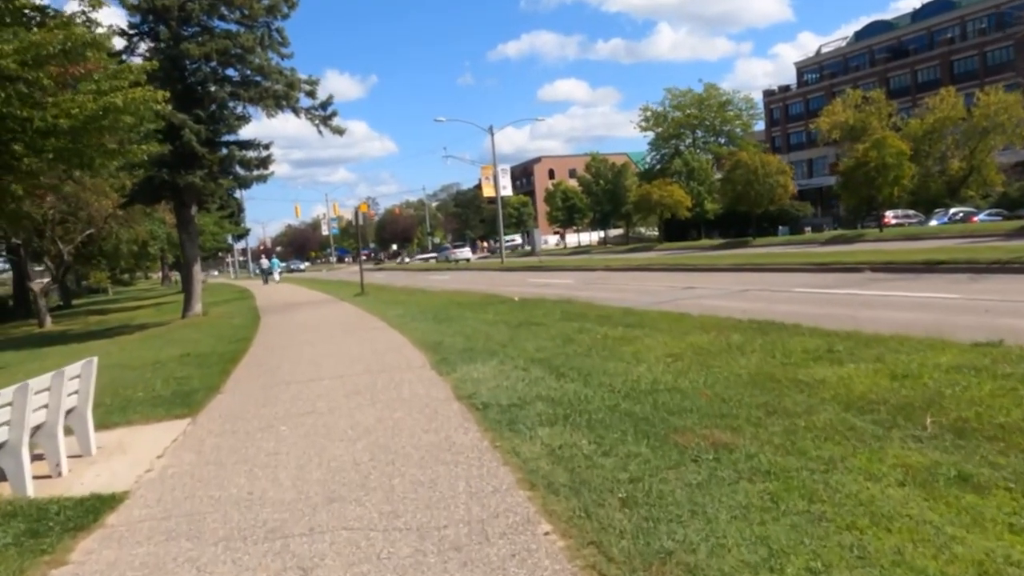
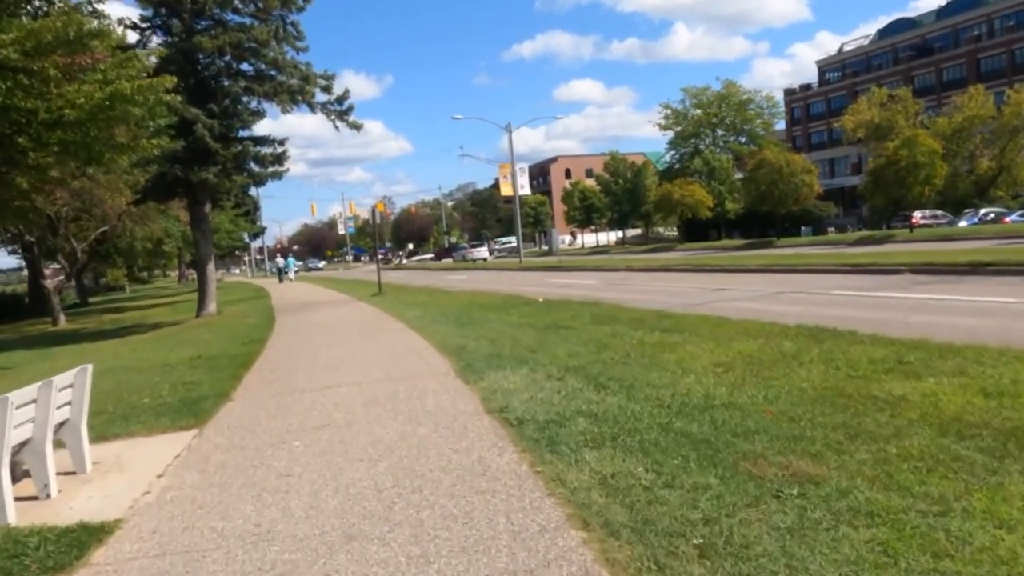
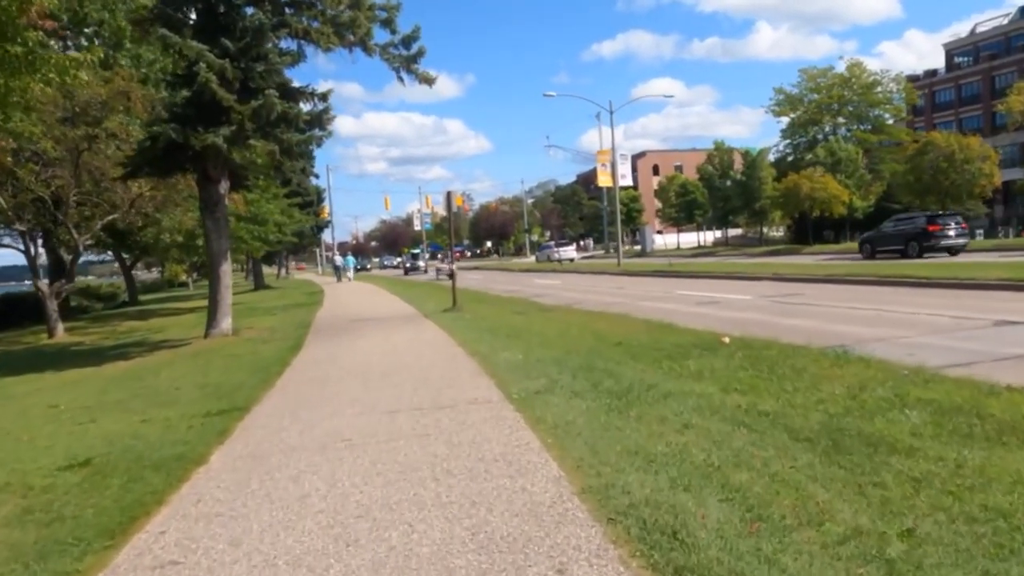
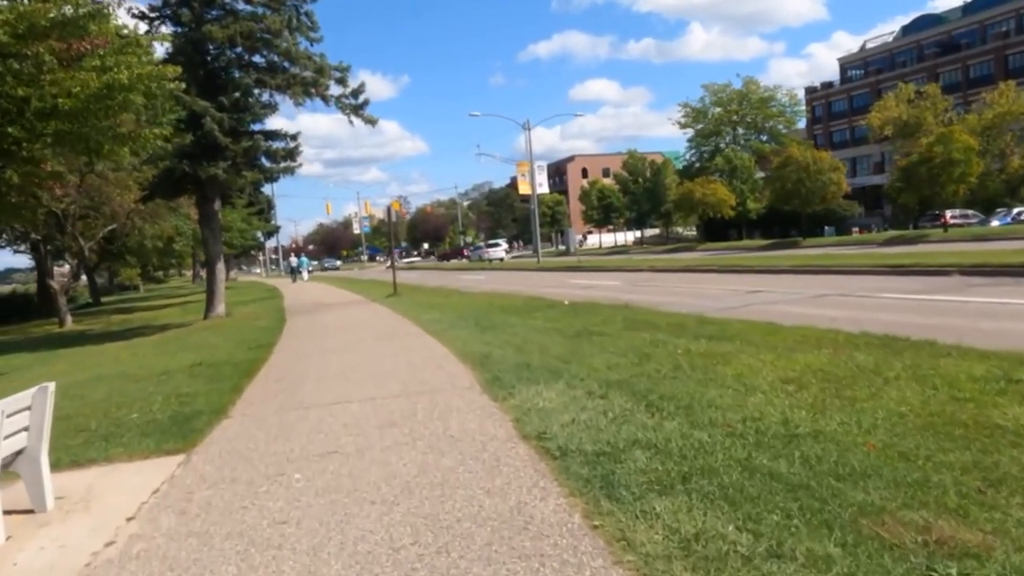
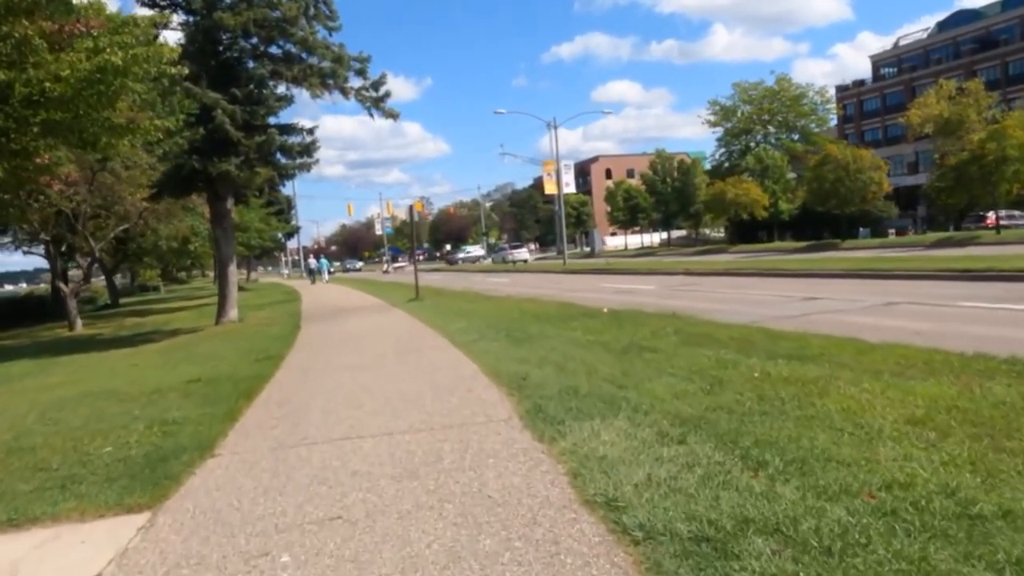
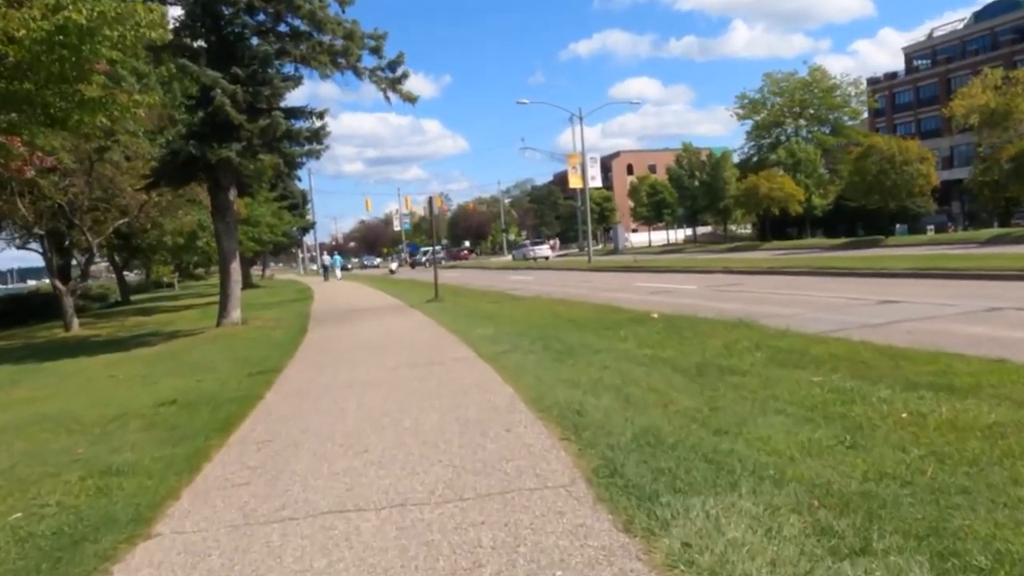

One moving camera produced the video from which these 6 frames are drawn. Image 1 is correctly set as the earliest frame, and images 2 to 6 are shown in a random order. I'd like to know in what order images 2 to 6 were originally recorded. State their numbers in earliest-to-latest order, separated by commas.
2, 4, 5, 6, 3
